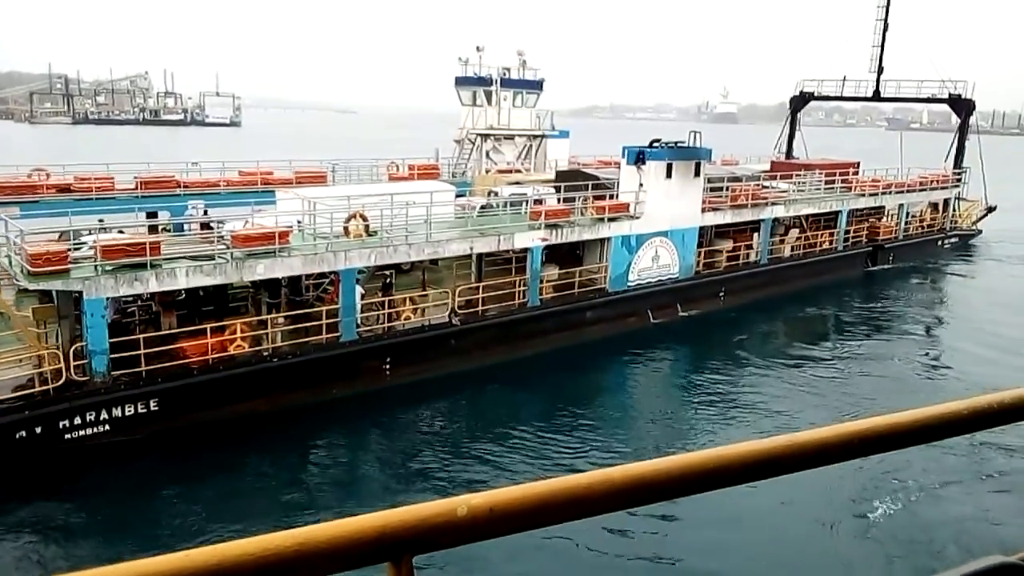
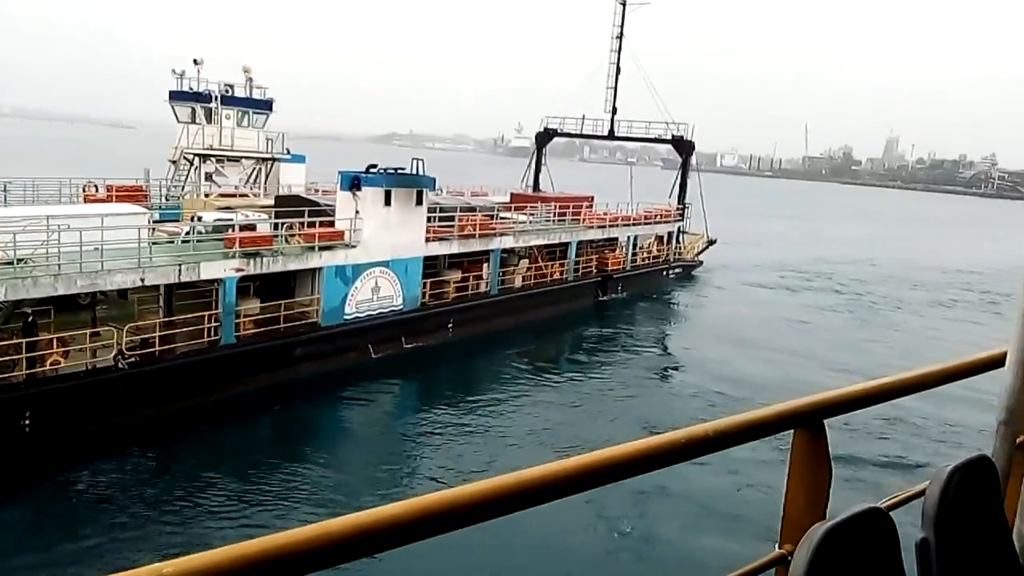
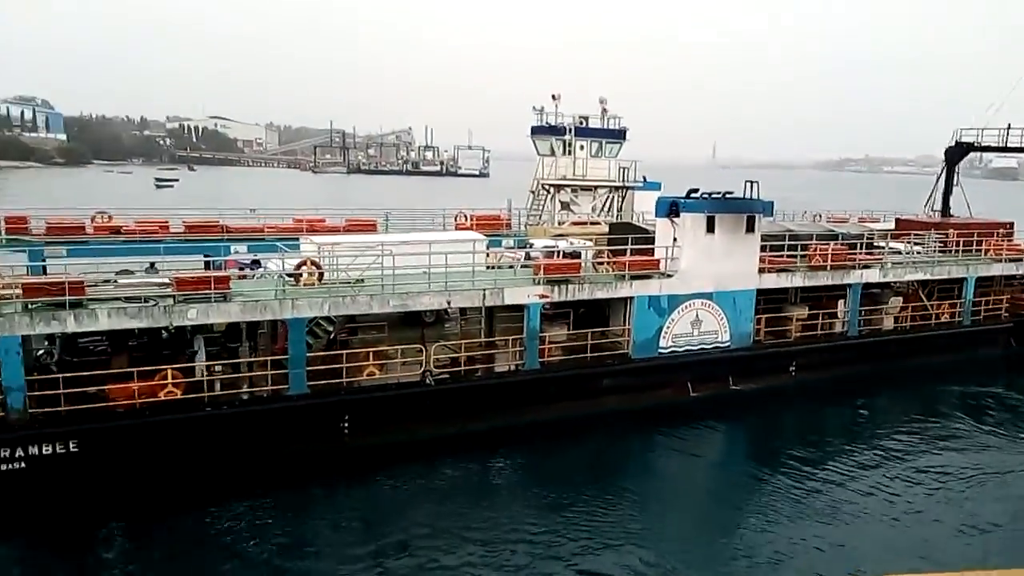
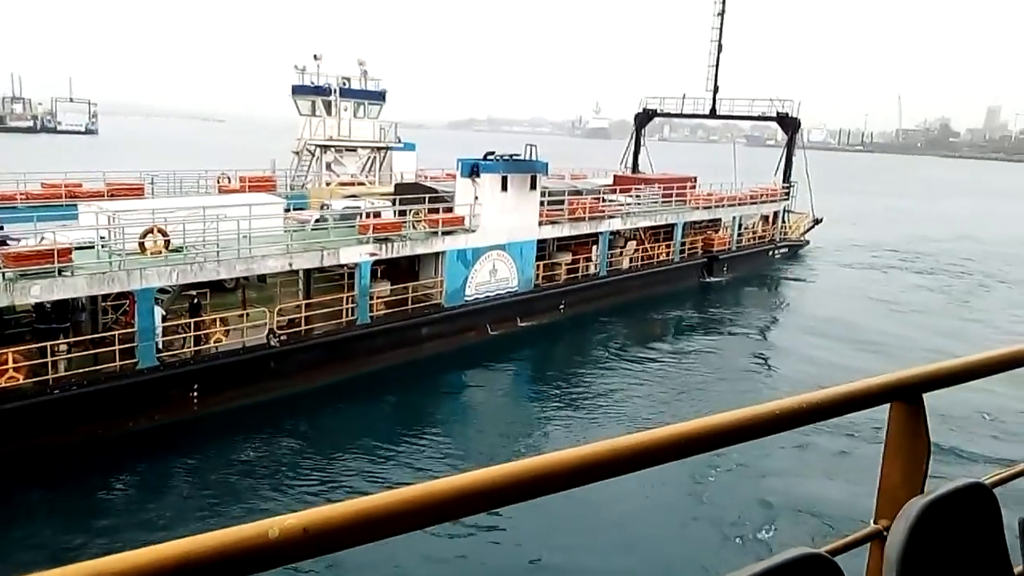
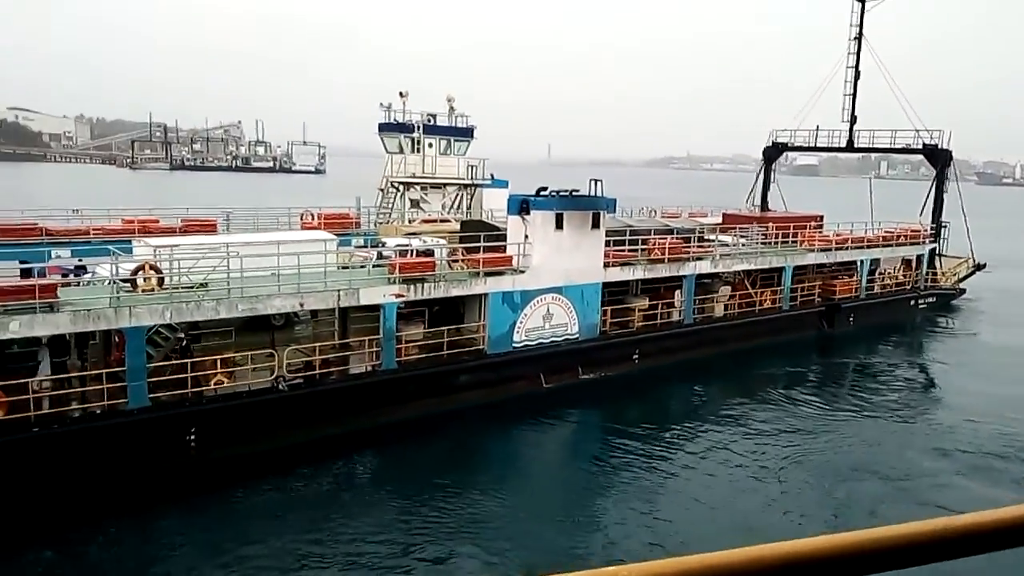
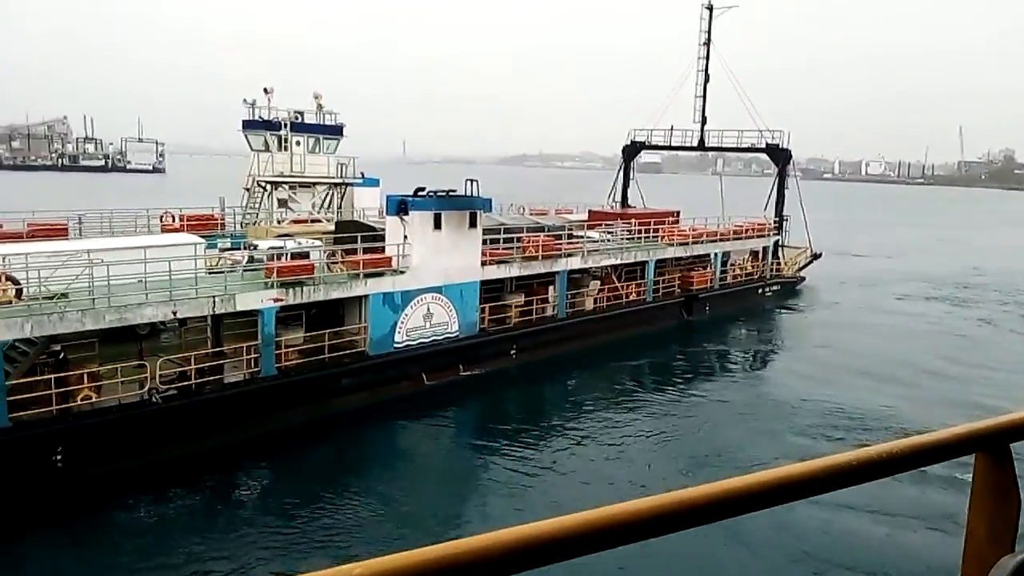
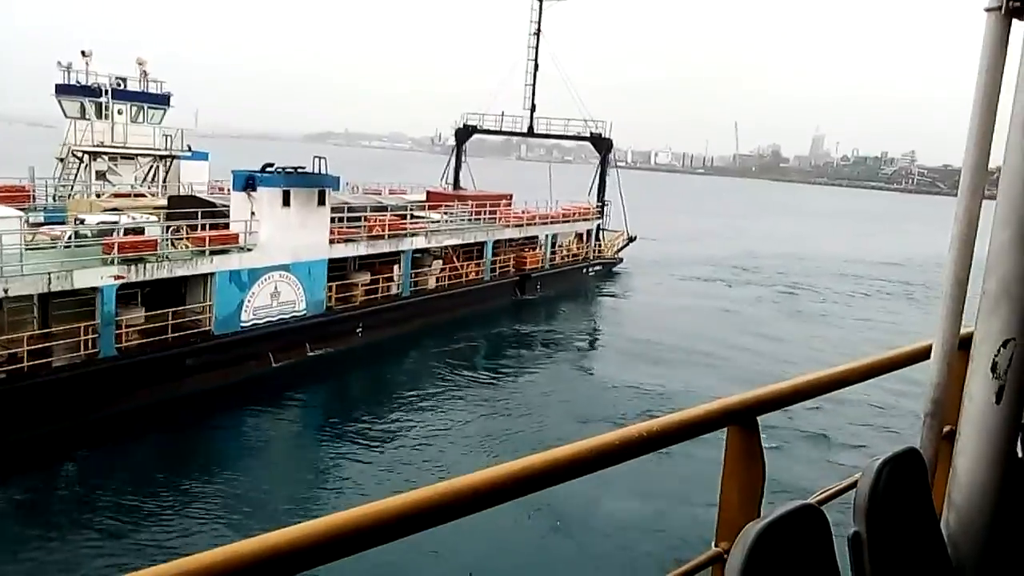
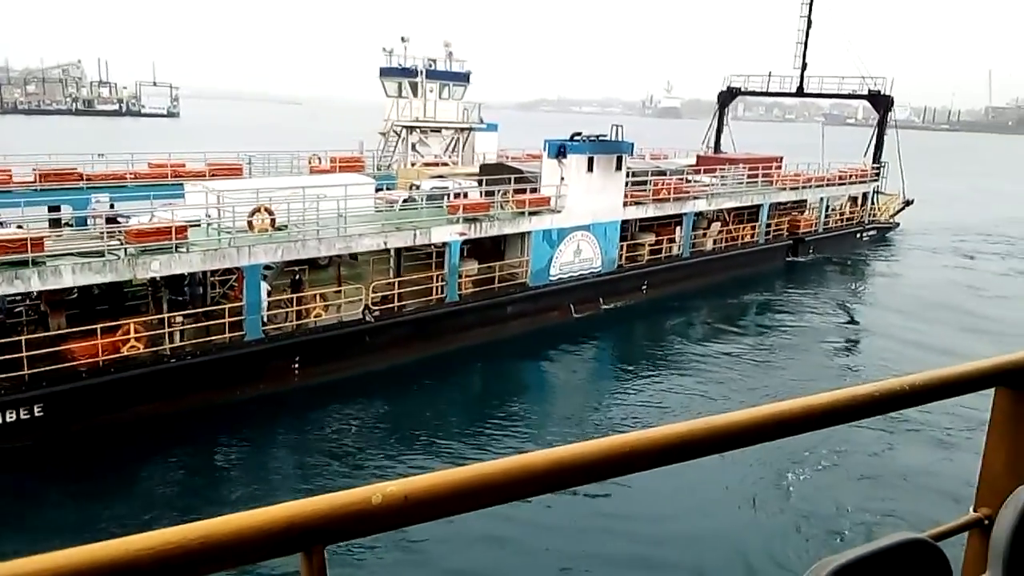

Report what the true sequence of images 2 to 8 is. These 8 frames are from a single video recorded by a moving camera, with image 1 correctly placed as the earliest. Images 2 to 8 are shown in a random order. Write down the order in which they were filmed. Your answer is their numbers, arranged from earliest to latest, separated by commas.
8, 4, 2, 7, 6, 5, 3
